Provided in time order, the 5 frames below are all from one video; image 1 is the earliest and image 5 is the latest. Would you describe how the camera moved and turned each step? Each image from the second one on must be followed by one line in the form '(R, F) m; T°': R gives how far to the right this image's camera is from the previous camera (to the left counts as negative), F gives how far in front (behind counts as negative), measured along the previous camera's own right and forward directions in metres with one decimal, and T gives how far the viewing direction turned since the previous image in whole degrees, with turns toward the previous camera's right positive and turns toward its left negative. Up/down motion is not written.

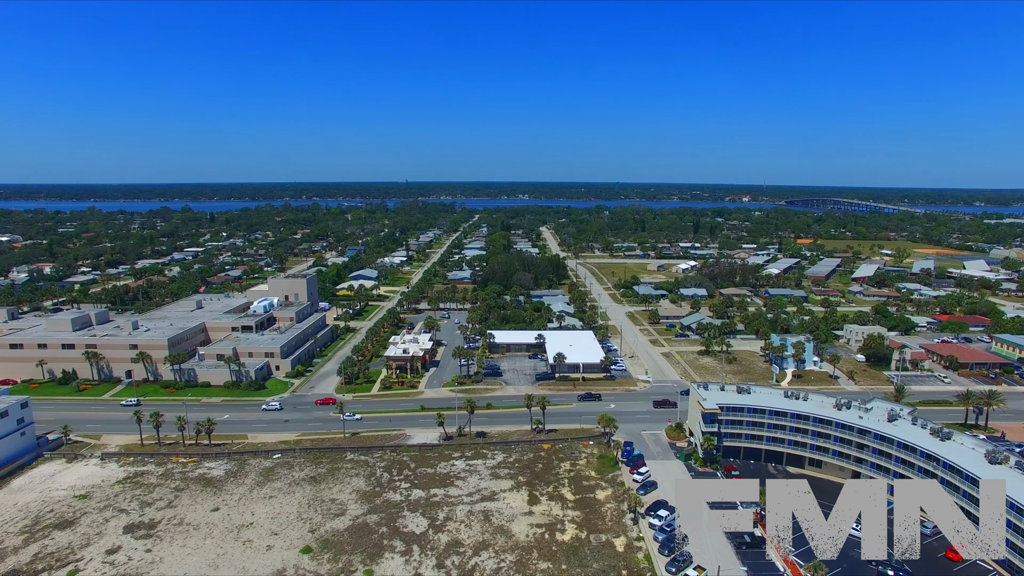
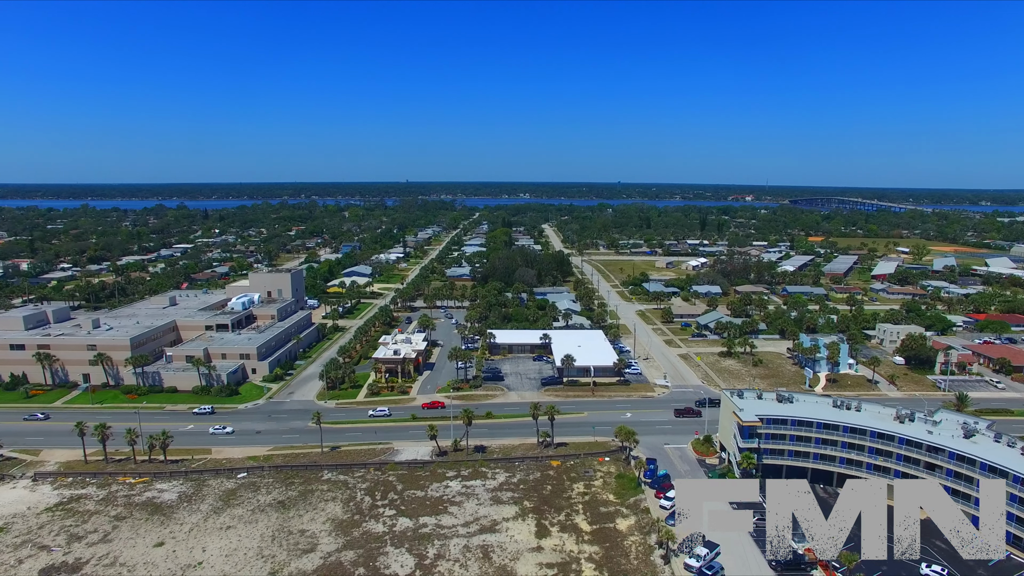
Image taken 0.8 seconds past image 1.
(-0.2, +8.4) m; 0°
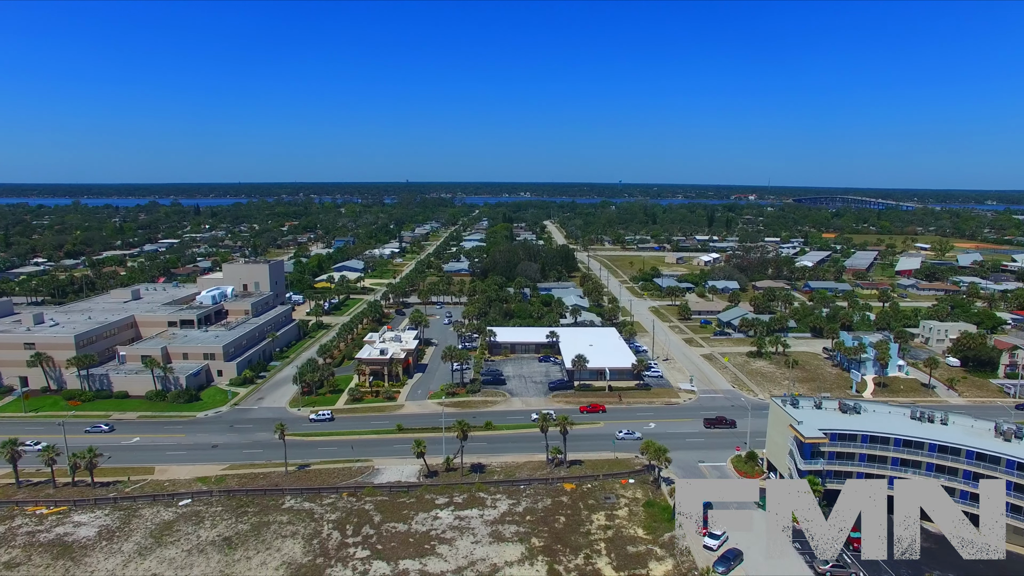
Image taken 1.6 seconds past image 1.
(-0.2, +9.5) m; 0°
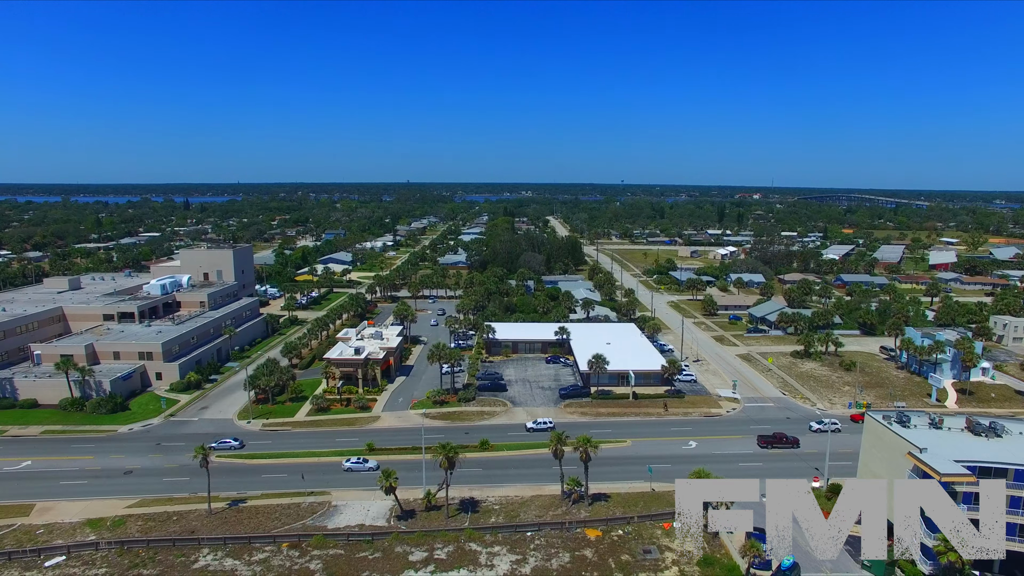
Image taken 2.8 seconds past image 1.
(-0.1, +11.9) m; 0°
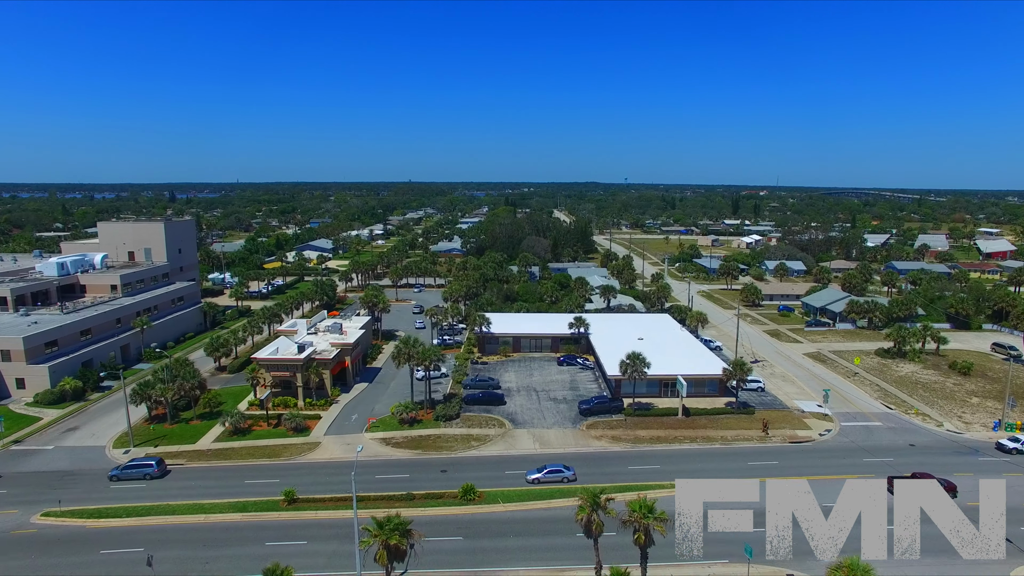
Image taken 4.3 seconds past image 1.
(+0.1, +15.4) m; 0°
